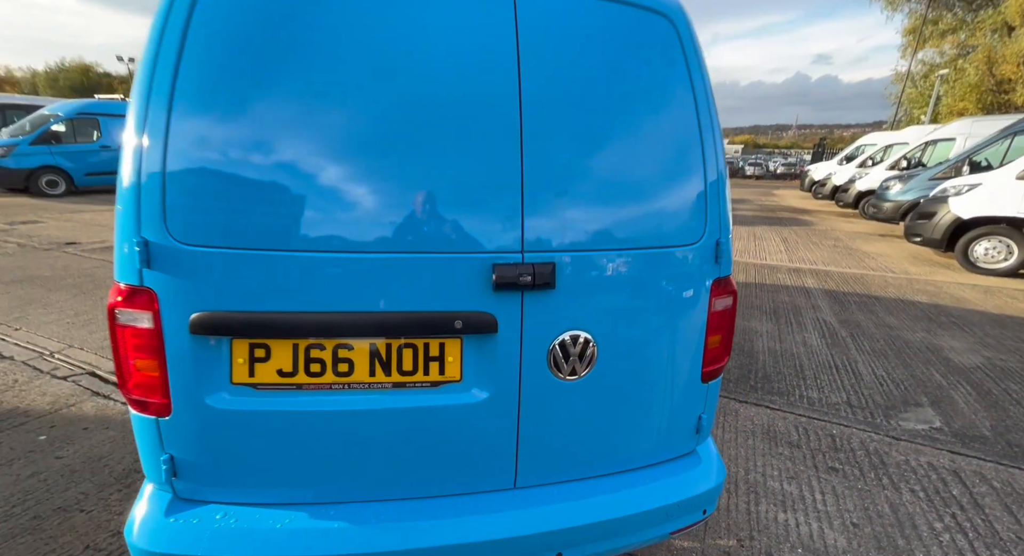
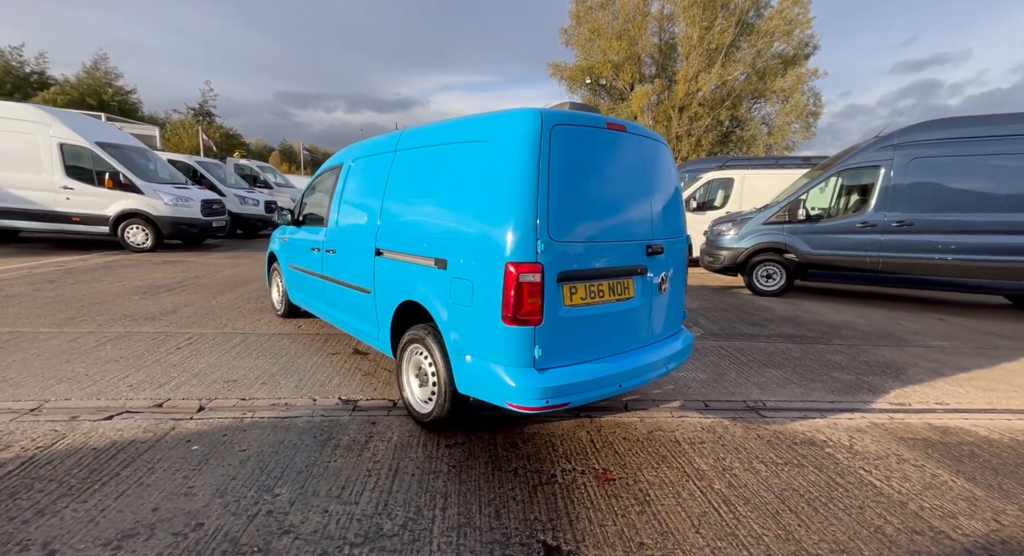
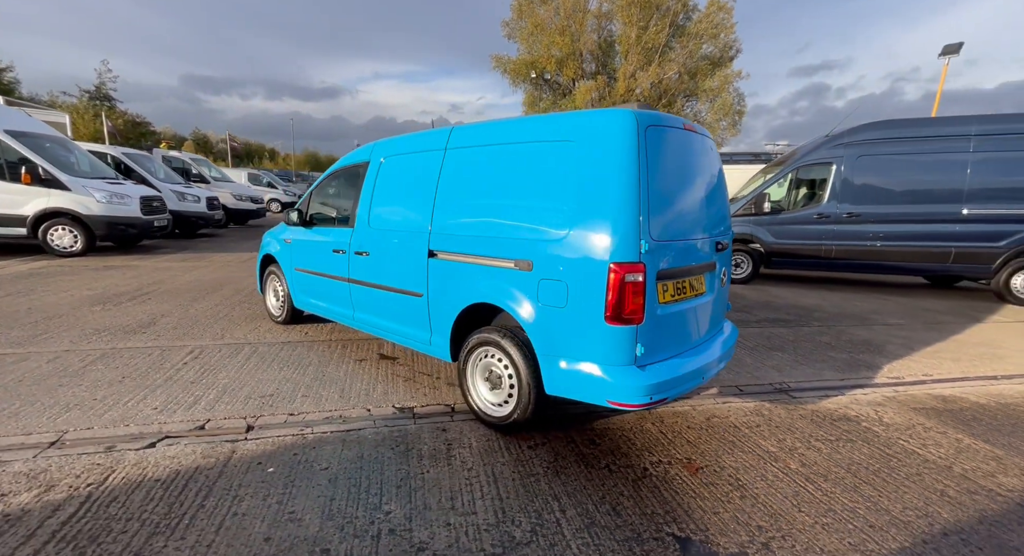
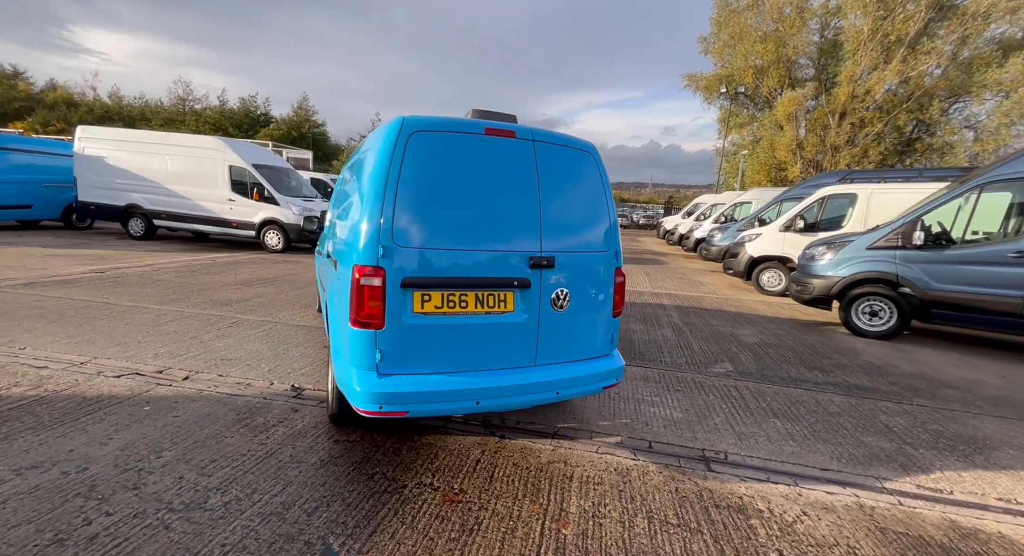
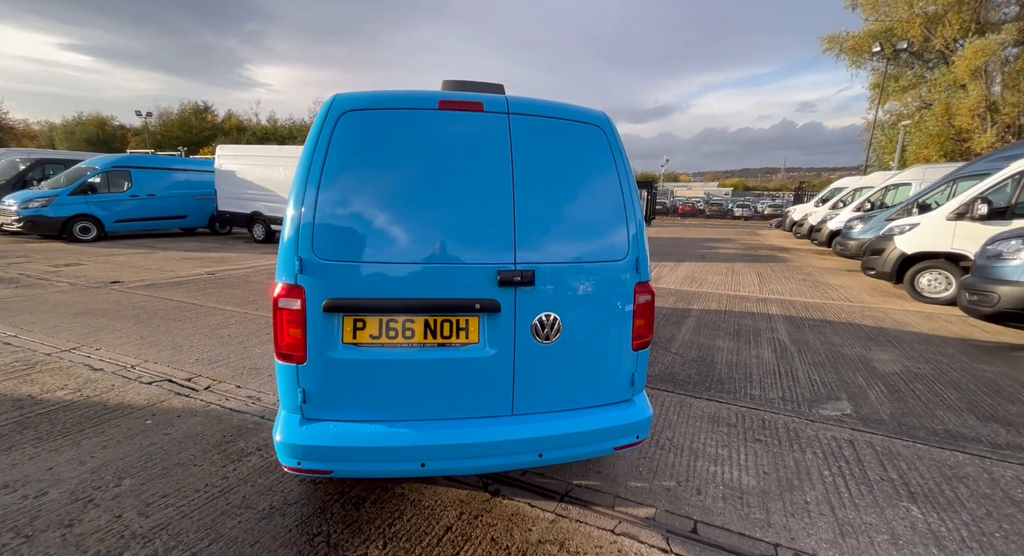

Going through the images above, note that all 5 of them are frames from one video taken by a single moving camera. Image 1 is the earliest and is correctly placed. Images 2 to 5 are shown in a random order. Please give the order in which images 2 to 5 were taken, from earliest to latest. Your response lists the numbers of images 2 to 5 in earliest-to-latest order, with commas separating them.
5, 4, 2, 3
